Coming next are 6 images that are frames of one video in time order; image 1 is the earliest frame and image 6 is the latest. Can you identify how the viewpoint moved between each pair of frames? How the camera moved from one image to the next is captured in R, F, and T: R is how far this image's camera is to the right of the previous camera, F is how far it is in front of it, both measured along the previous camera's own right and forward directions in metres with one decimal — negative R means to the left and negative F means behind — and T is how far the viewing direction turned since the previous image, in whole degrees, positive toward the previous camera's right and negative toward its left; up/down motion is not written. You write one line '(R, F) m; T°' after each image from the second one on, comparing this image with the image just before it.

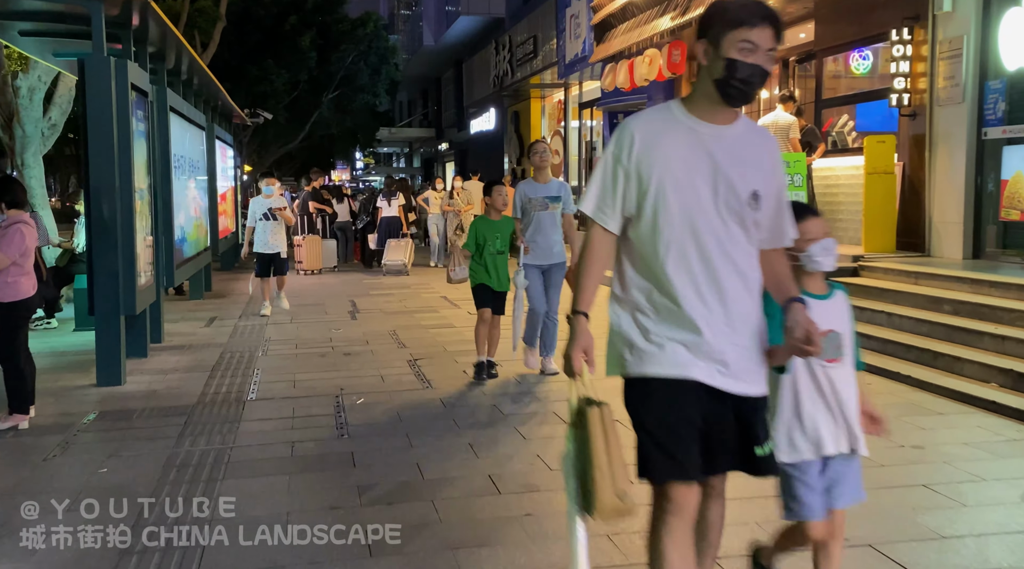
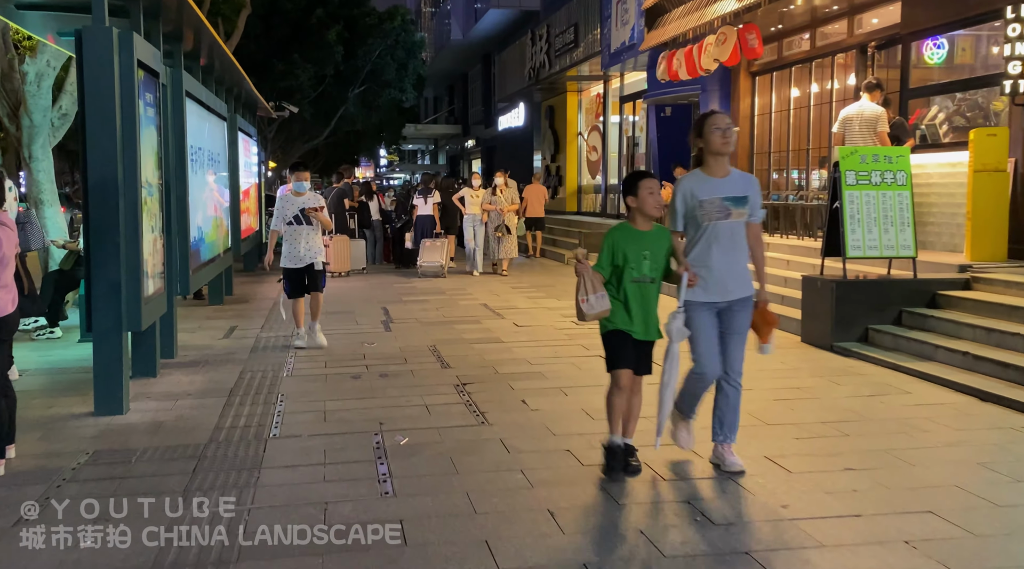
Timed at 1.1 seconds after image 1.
(-0.3, +1.1) m; -1°
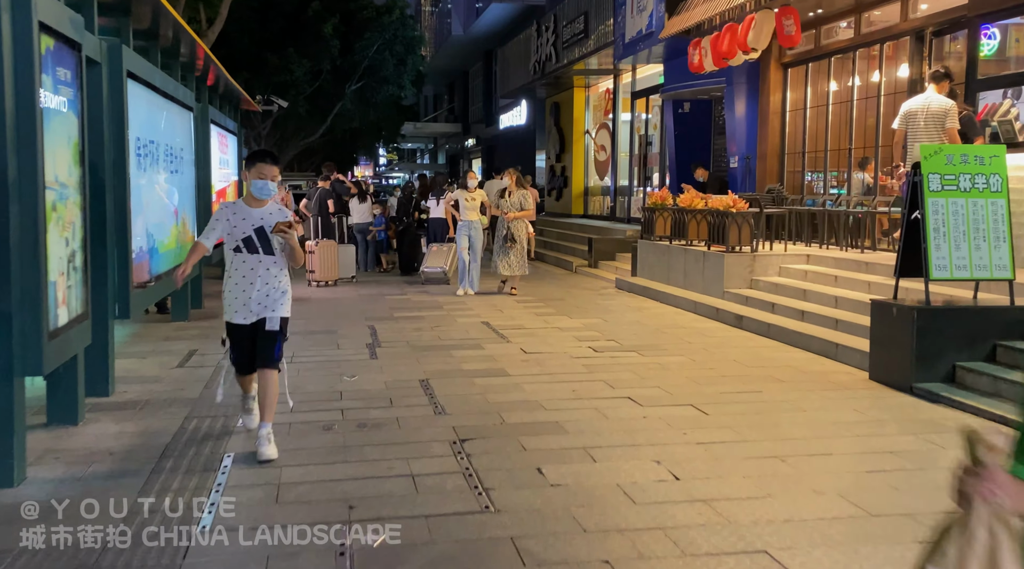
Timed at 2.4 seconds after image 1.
(-0.1, +1.4) m; 0°
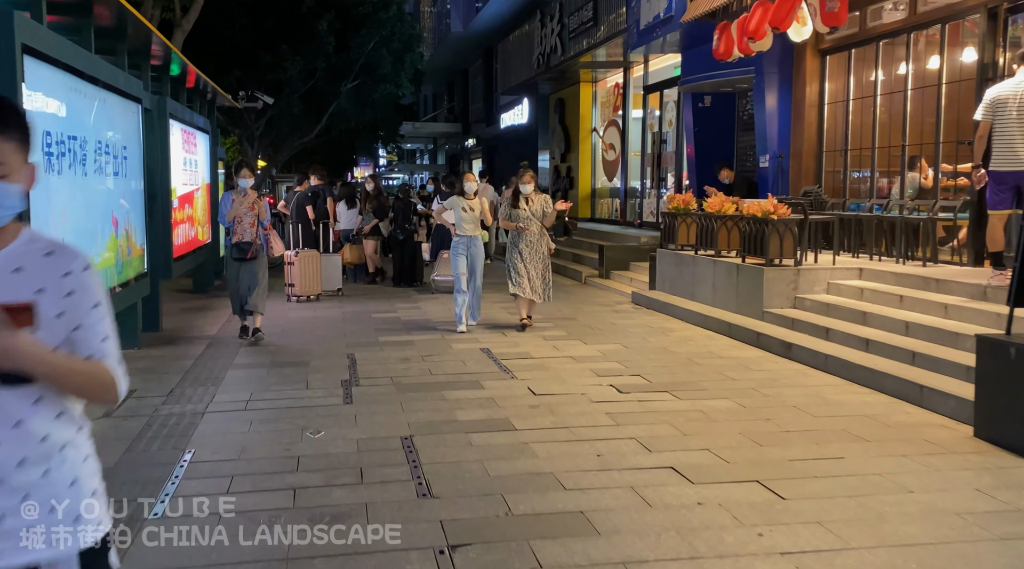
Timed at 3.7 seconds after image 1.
(0.0, +1.5) m; 0°
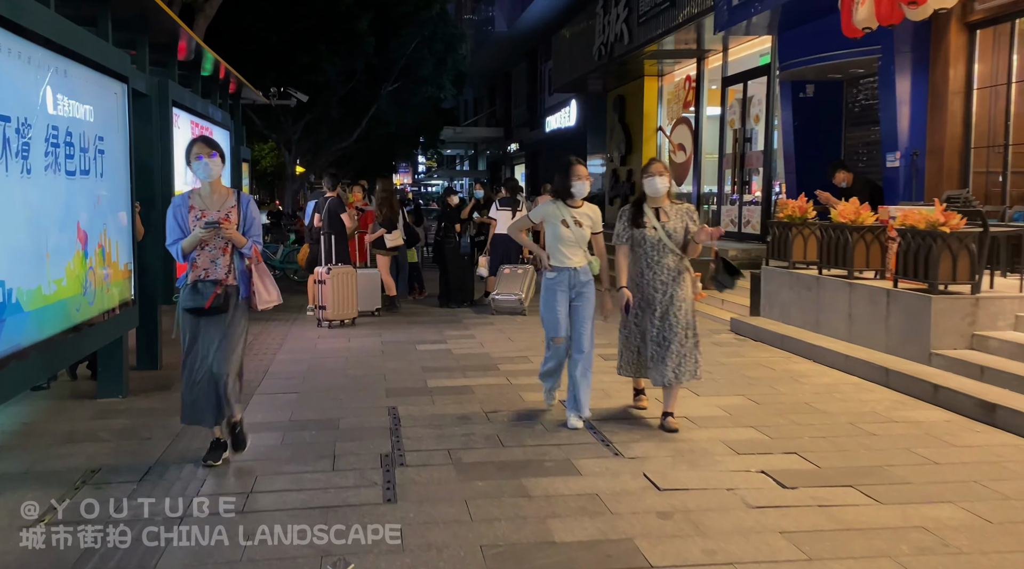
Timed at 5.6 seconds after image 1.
(-0.4, +2.1) m; -2°
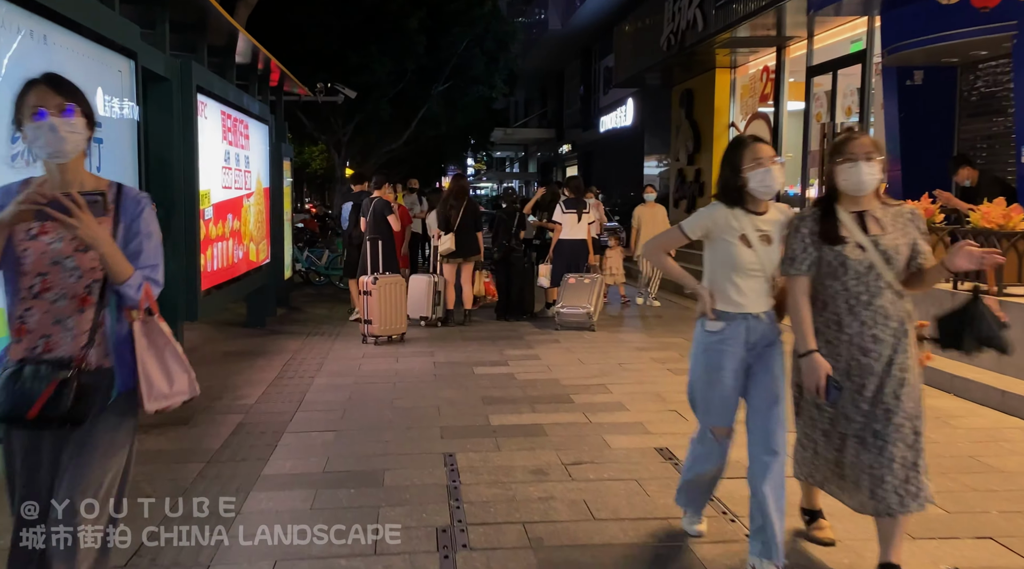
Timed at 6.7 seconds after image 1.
(-0.2, +1.3) m; -3°
